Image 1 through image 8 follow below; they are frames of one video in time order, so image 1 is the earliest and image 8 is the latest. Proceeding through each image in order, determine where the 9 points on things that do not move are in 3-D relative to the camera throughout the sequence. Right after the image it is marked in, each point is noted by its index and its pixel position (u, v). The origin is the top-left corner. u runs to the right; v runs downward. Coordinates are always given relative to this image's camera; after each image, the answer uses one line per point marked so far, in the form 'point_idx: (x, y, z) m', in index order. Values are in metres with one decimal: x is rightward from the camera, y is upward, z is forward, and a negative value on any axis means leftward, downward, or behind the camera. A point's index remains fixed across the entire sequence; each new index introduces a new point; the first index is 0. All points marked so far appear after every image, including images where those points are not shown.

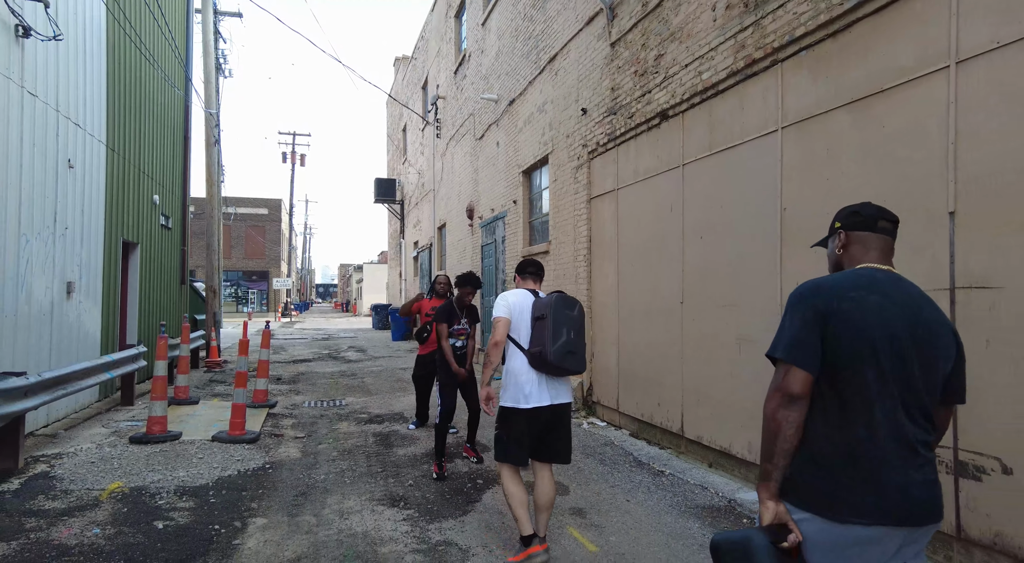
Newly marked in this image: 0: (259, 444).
0: (-2.6, -1.7, +6.1) m
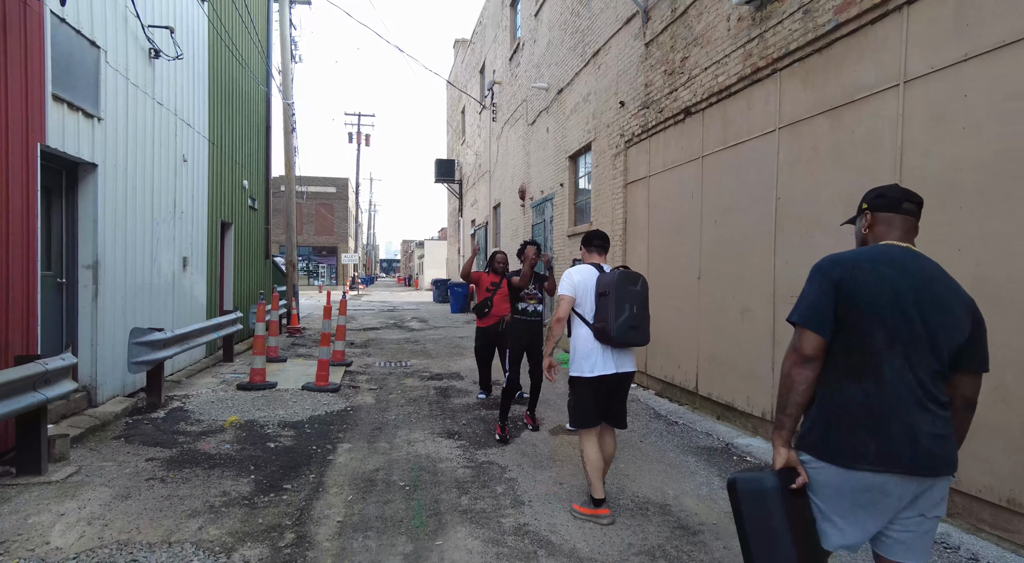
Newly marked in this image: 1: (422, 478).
0: (-2.1, -1.4, +7.3) m
1: (-0.6, -1.4, +4.2) m
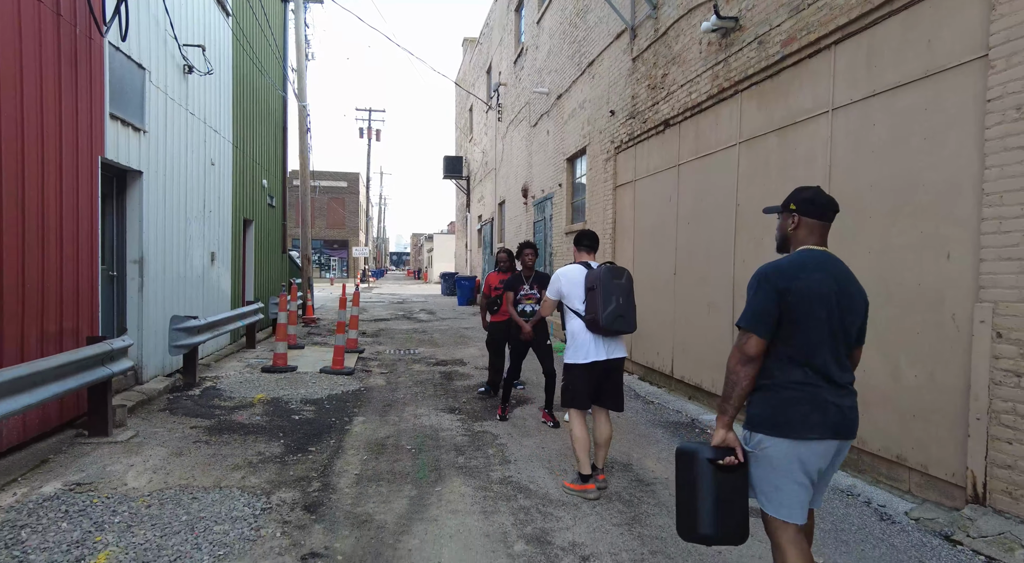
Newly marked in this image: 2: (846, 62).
0: (-2.1, -1.3, +8.1) m
1: (-0.7, -1.4, +5.0) m
2: (+2.3, +1.5, +4.1) m
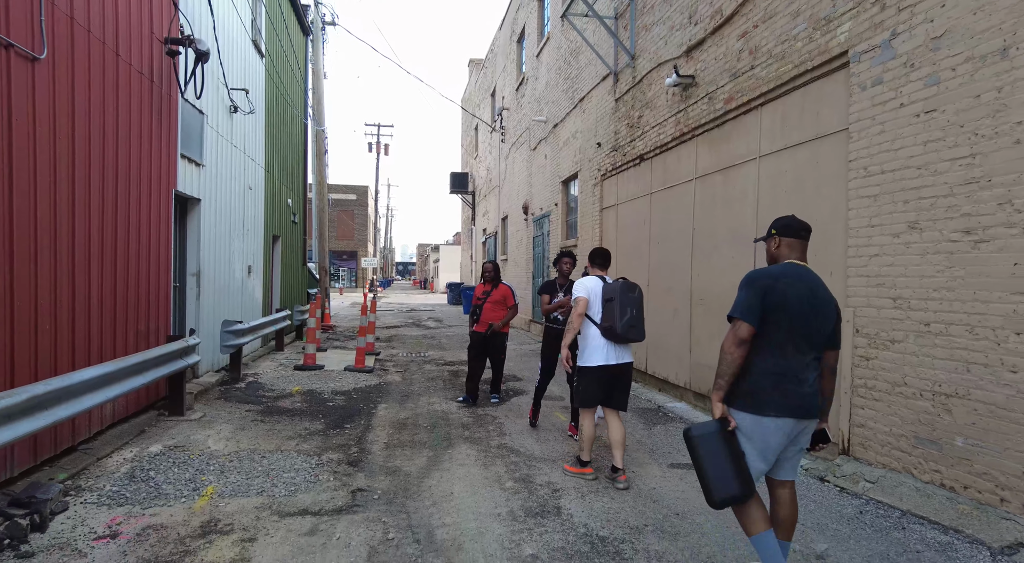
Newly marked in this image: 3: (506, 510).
0: (-2.2, -1.4, +9.3) m
1: (-0.8, -1.5, +6.2) m
2: (+2.3, +1.4, +5.3) m
3: (0.0, -1.4, +3.8) m
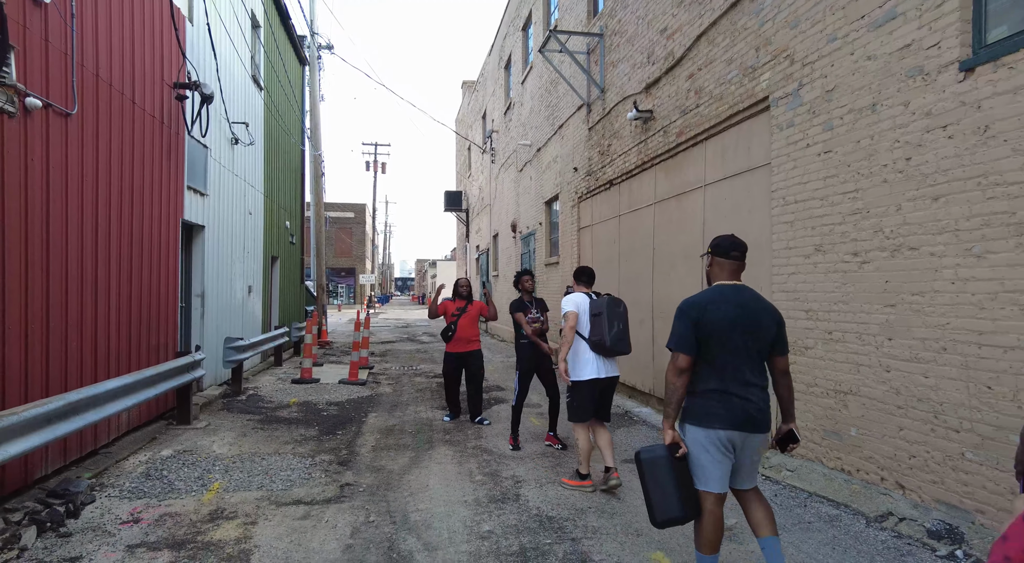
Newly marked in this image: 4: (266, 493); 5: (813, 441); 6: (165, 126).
0: (-2.4, -1.7, +9.9) m
1: (-1.0, -1.7, +6.8) m
2: (+2.0, +1.3, +5.9) m
3: (-0.3, -1.6, +4.4) m
4: (-1.9, -1.6, +4.6) m
5: (+2.2, -1.2, +4.4) m
6: (-3.9, +1.8, +6.7) m
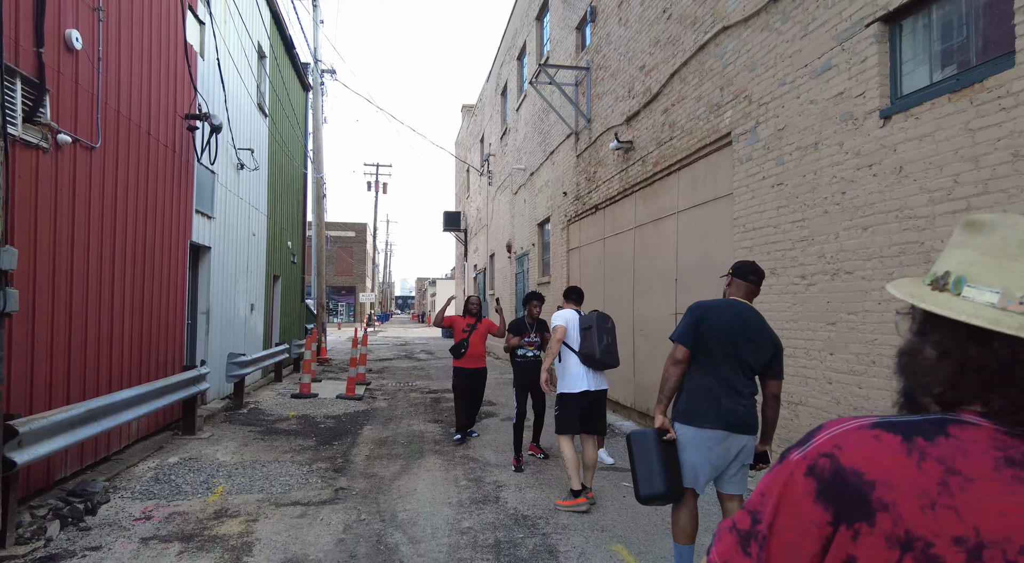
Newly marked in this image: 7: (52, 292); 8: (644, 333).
0: (-2.6, -2.0, +10.2) m
1: (-1.2, -1.9, +7.1) m
2: (+1.8, +1.1, +6.4) m
3: (-0.5, -1.7, +4.8) m
4: (-2.0, -1.8, +5.0) m
5: (+2.1, -1.3, +4.8) m
6: (-4.0, +1.5, +7.2) m
7: (-3.5, -0.1, +4.6) m
8: (+1.6, -0.6, +7.3) m
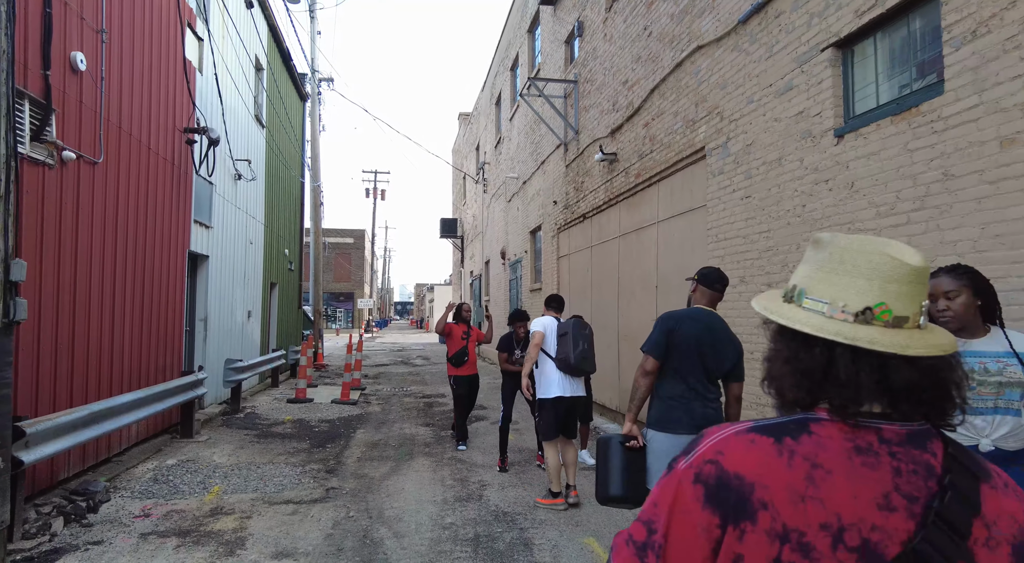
0: (-2.7, -2.2, +10.5) m
1: (-1.3, -2.0, +7.4) m
2: (+1.7, +1.0, +6.7) m
3: (-0.6, -1.8, +5.0) m
4: (-2.2, -1.9, +5.2) m
5: (+1.9, -1.4, +5.0) m
6: (-4.2, +1.4, +7.4) m
7: (-3.7, -0.1, +4.8) m
8: (+1.5, -0.7, +7.5) m
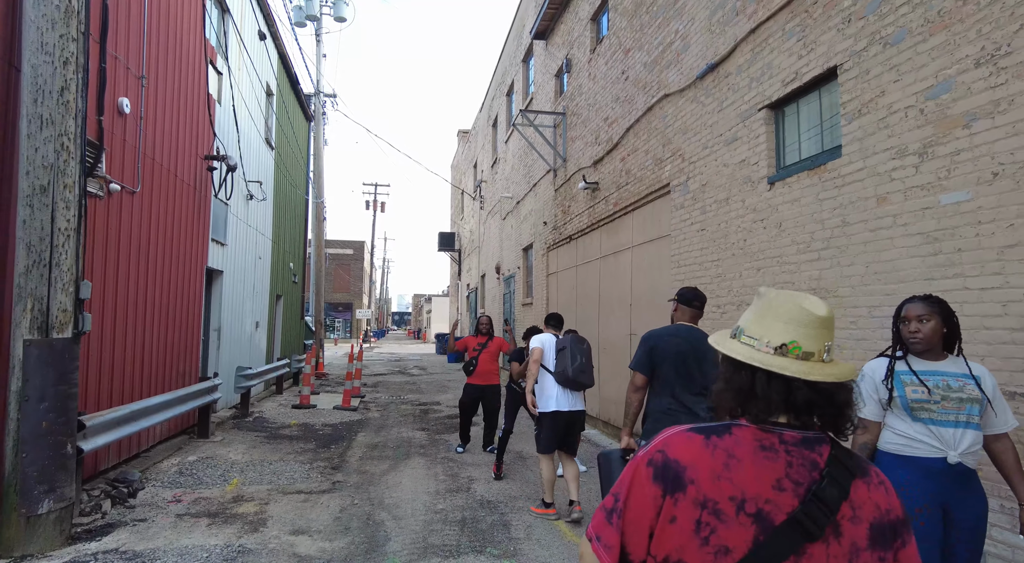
0: (-2.9, -2.4, +11.2) m
1: (-1.5, -2.2, +8.1) m
2: (+1.6, +0.7, +7.4) m
3: (-0.8, -2.0, +5.7) m
4: (-2.3, -2.0, +5.9) m
5: (+1.8, -1.6, +5.8) m
6: (-4.3, +1.2, +8.2) m
7: (-3.8, -0.3, +5.6) m
8: (+1.3, -1.0, +8.3) m
